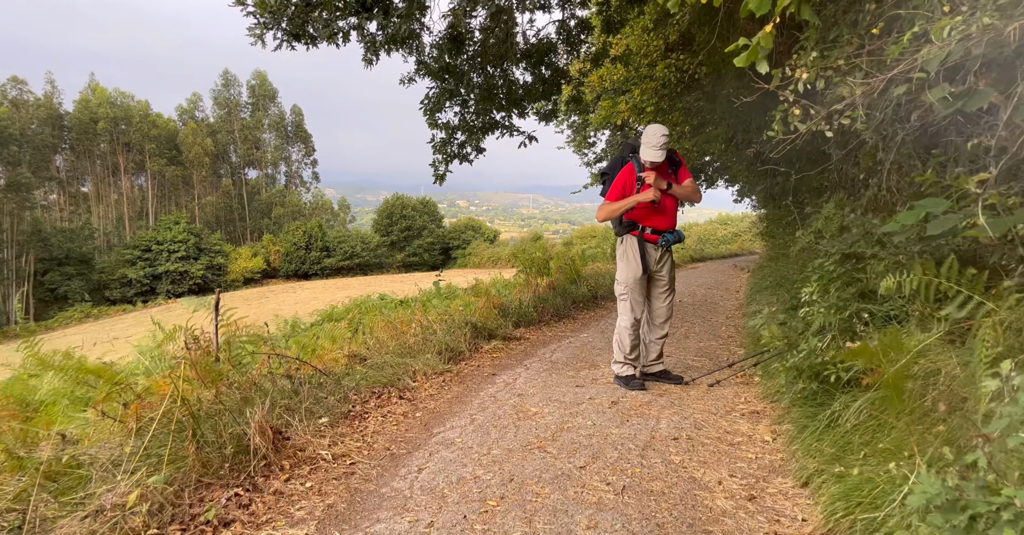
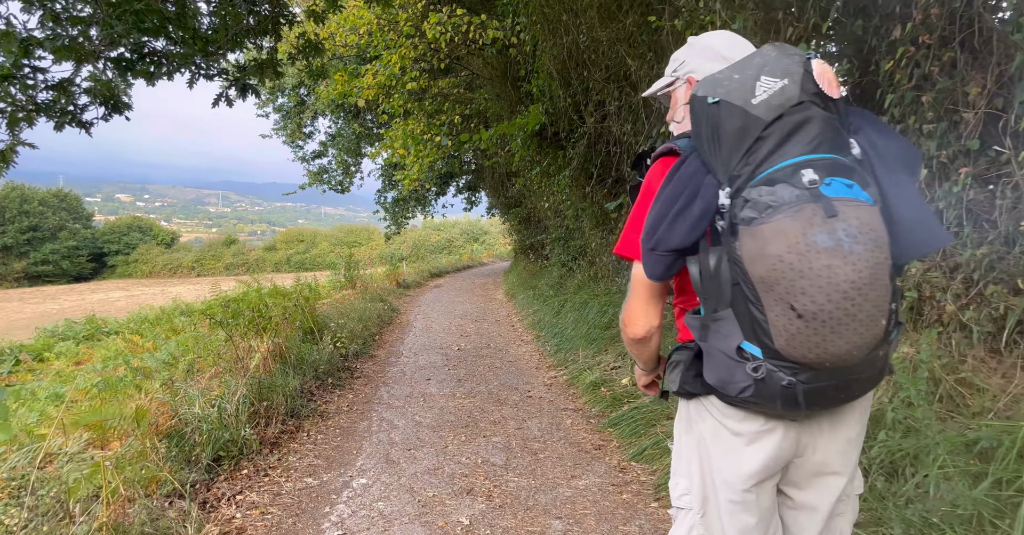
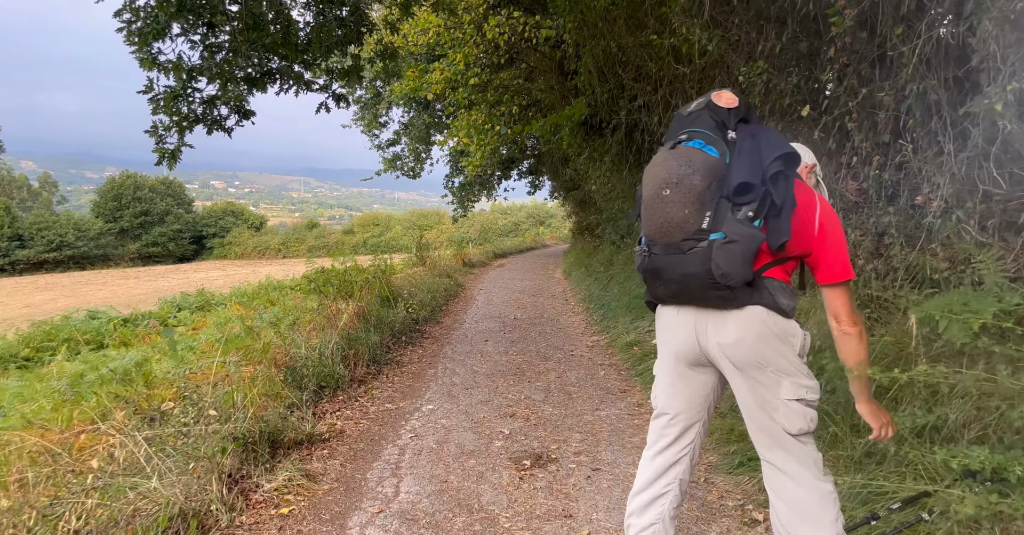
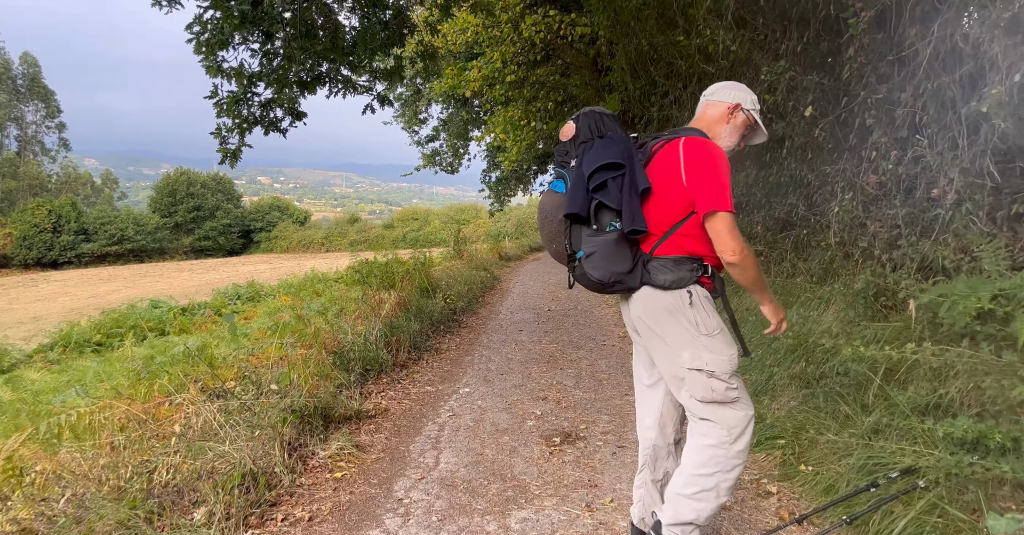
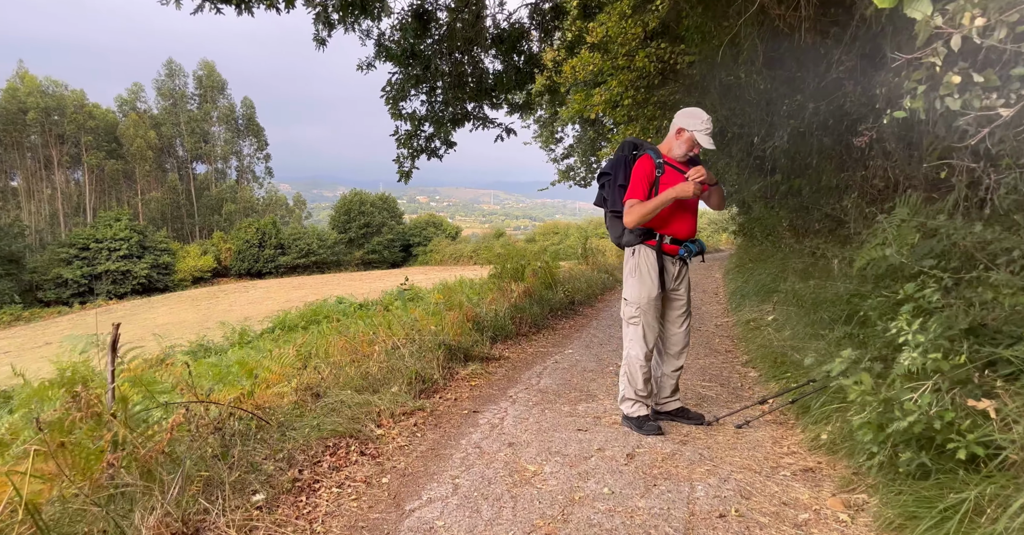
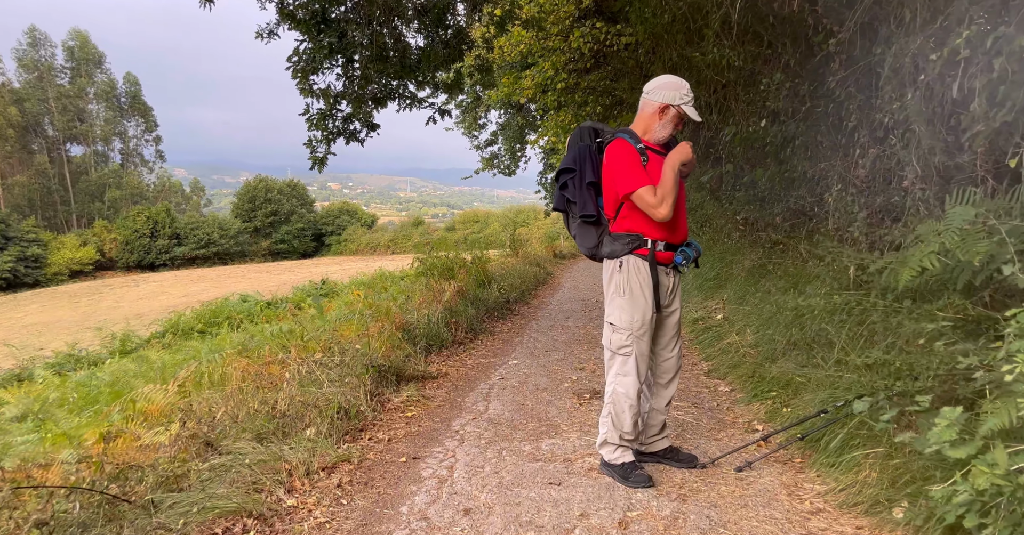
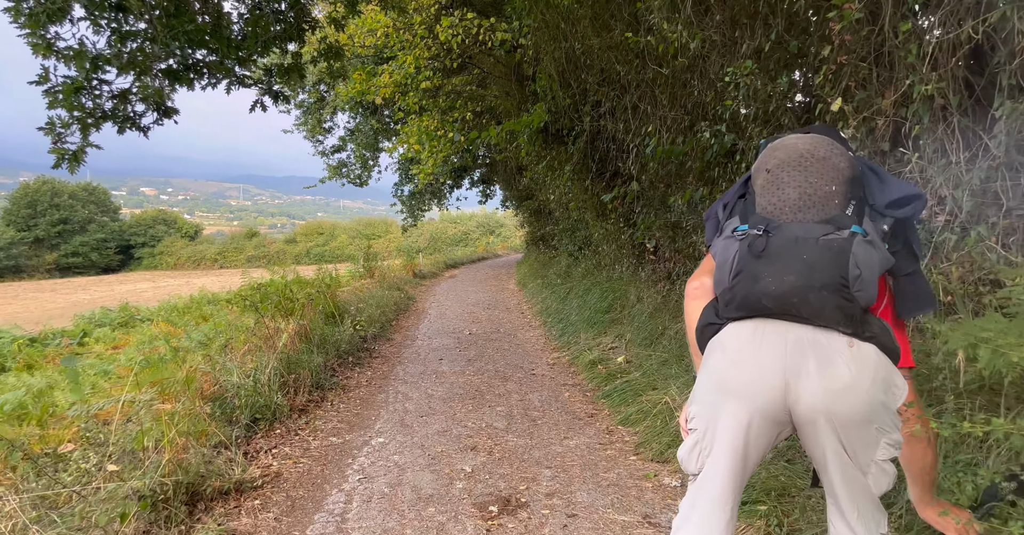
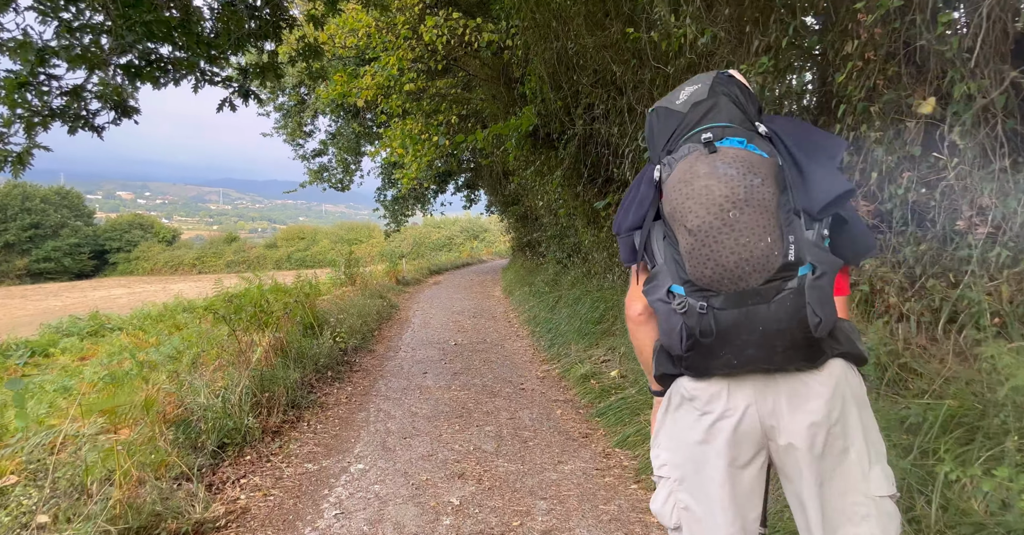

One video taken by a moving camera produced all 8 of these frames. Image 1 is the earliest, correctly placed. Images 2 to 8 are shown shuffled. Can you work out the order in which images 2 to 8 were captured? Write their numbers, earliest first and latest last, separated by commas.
5, 6, 4, 3, 7, 8, 2
